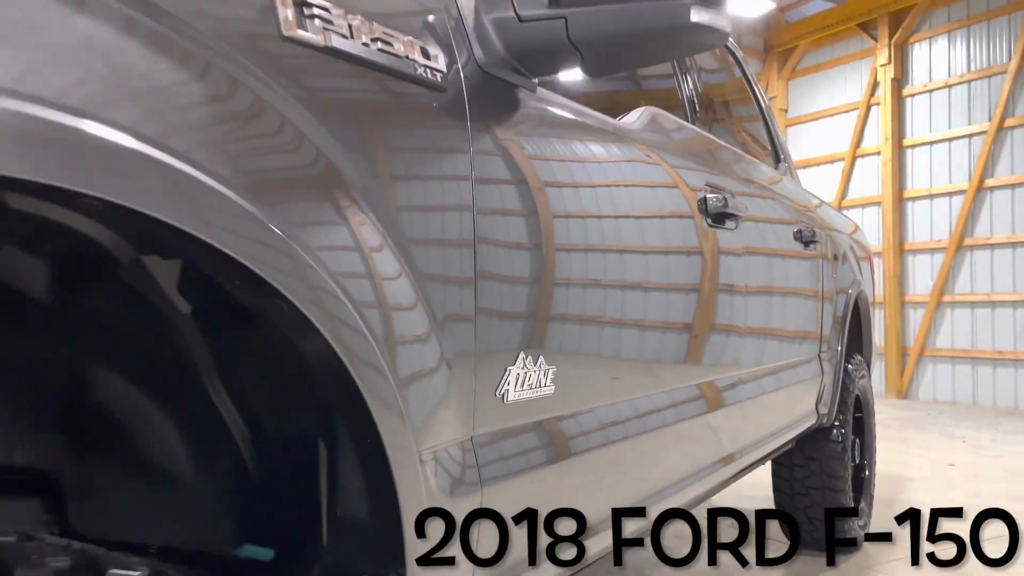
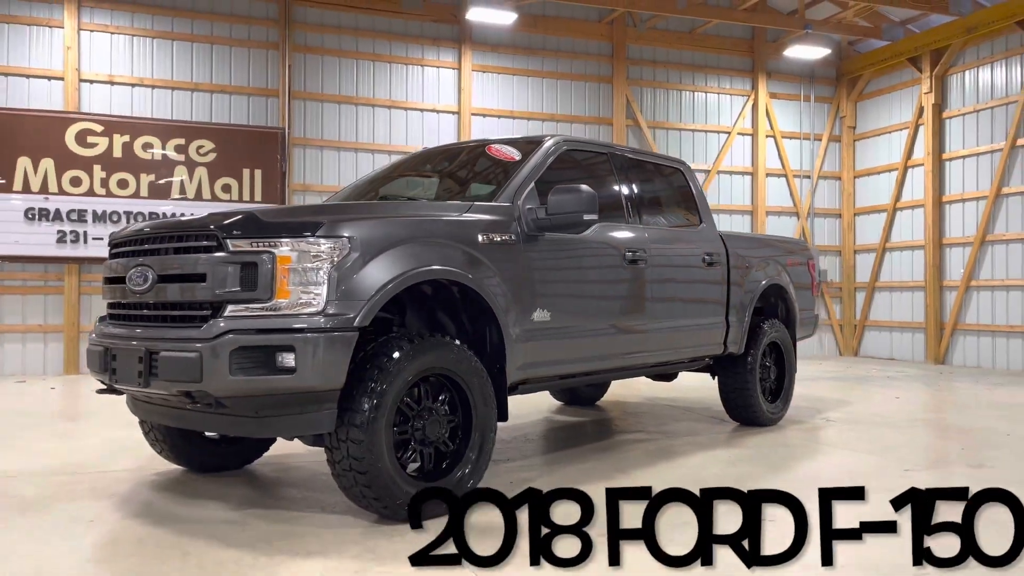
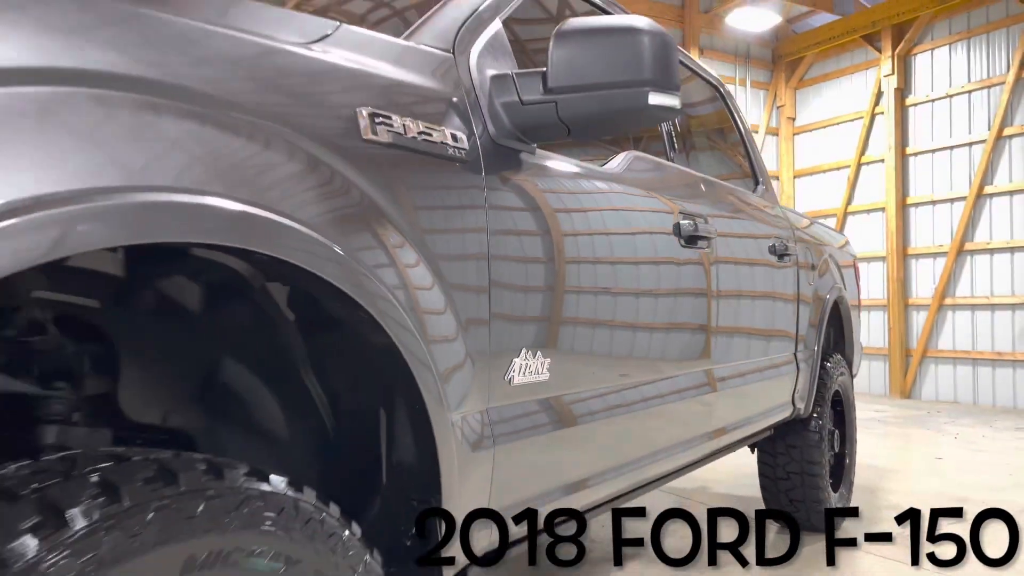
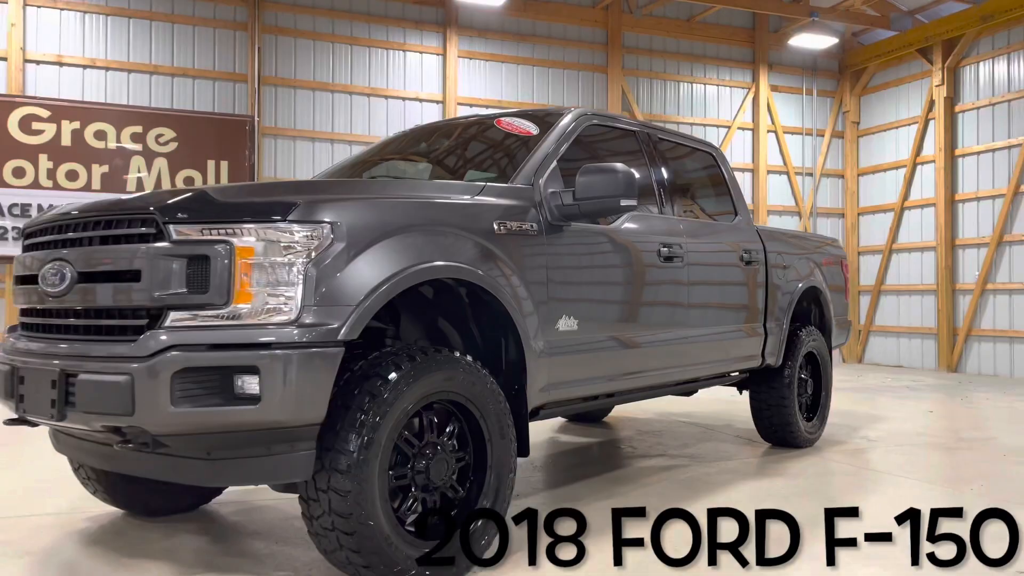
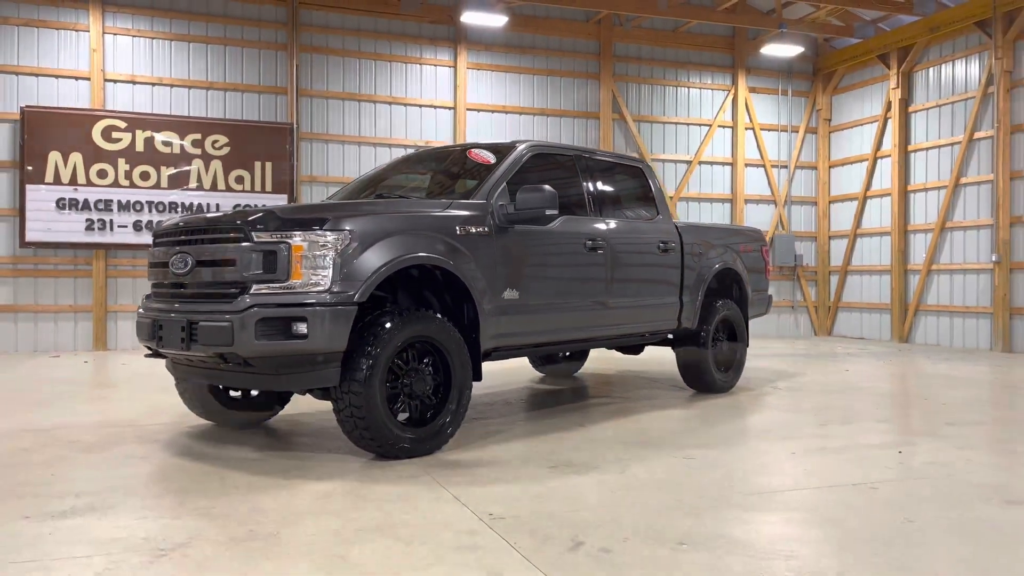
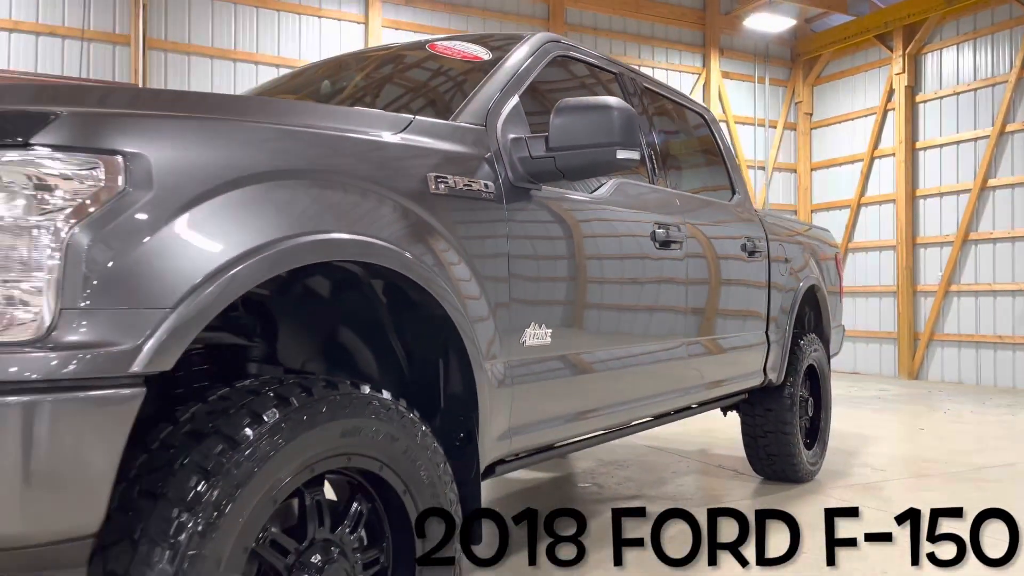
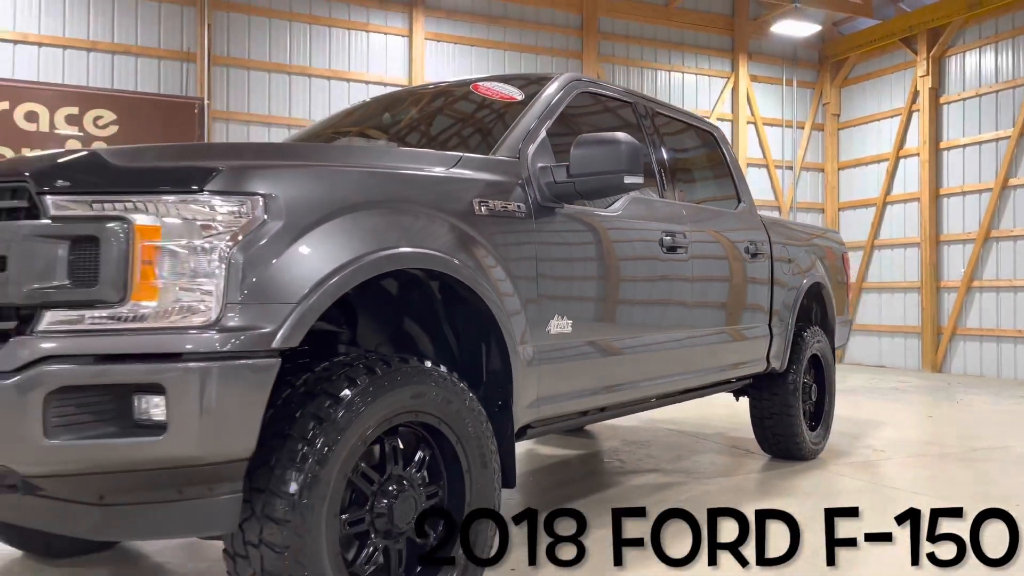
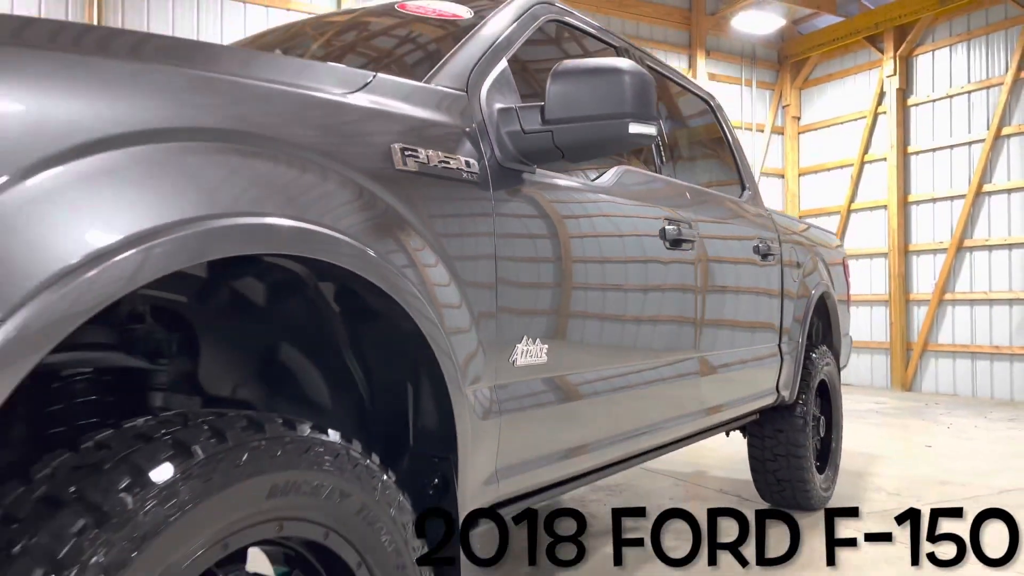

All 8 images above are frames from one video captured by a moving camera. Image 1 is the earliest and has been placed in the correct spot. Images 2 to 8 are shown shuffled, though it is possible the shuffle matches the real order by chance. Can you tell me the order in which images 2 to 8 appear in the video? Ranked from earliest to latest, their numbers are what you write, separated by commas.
3, 8, 6, 7, 4, 2, 5
